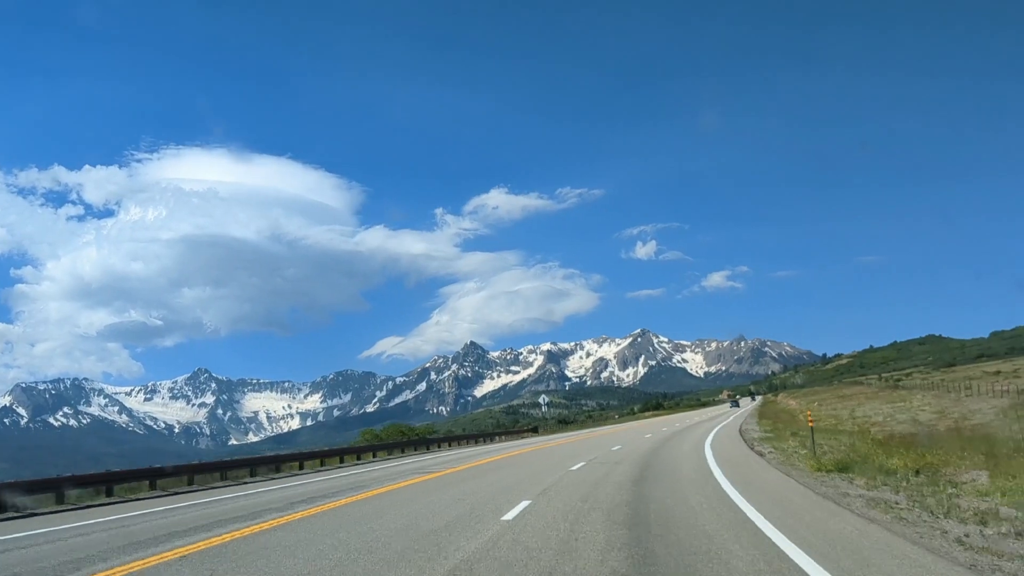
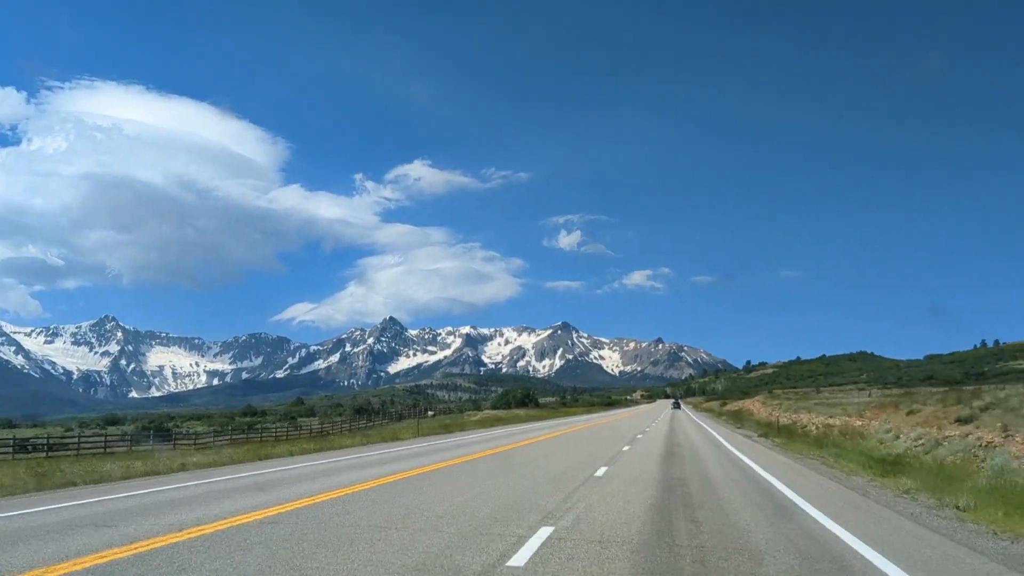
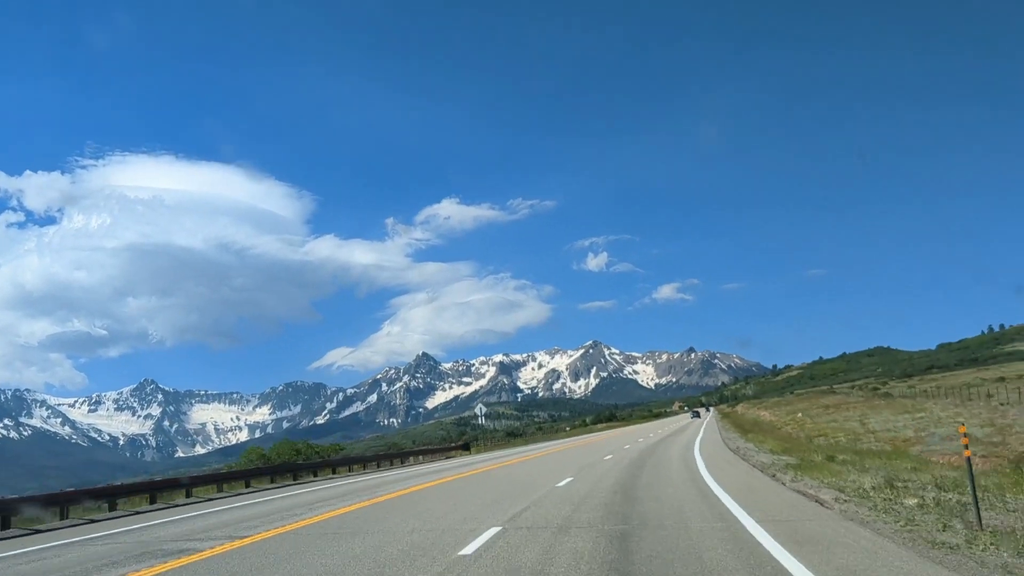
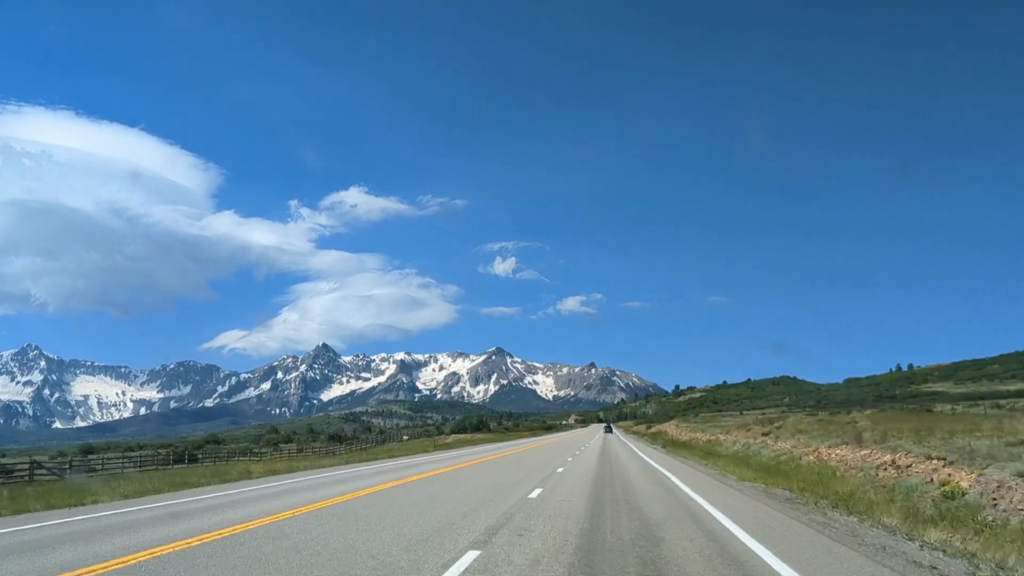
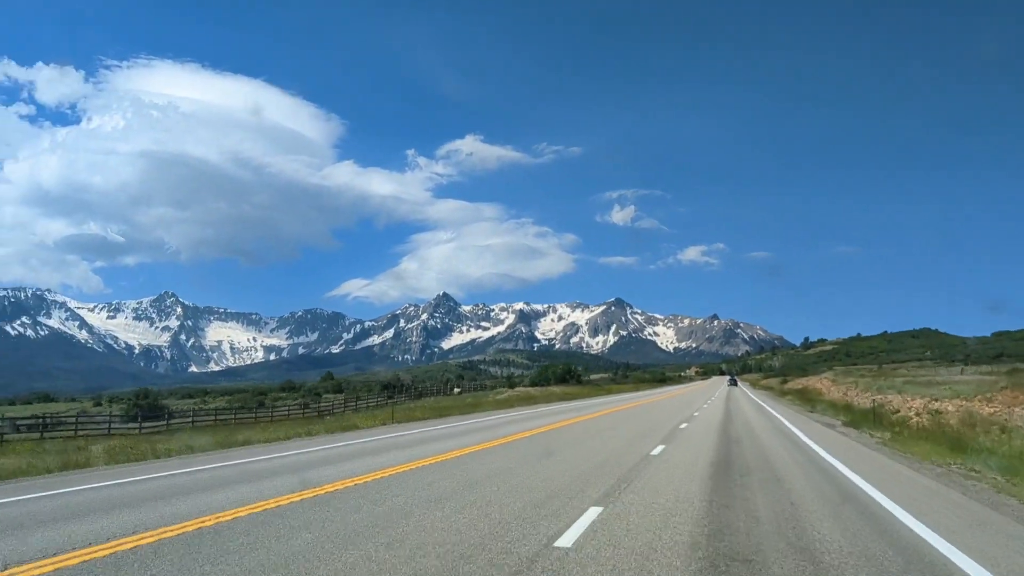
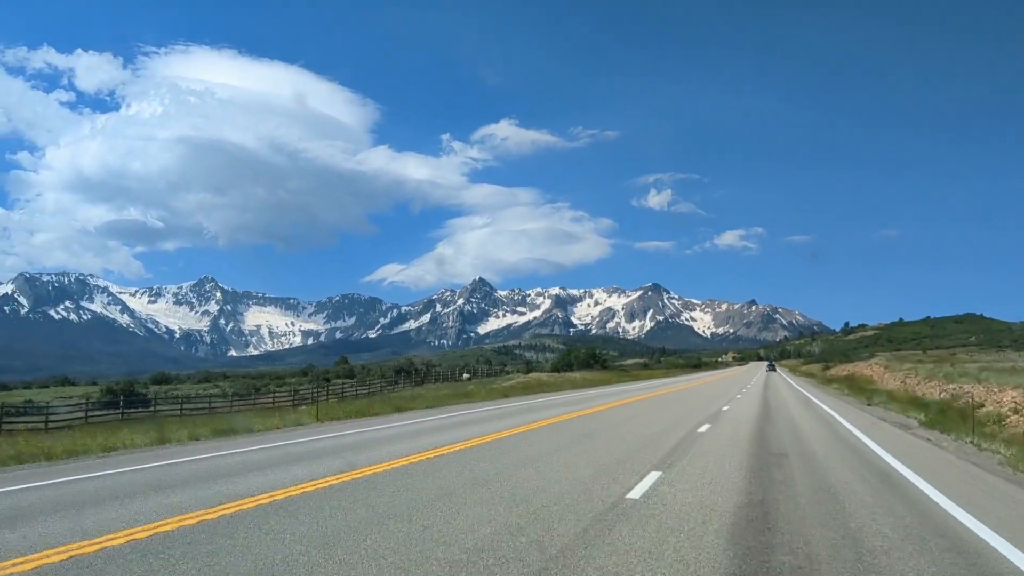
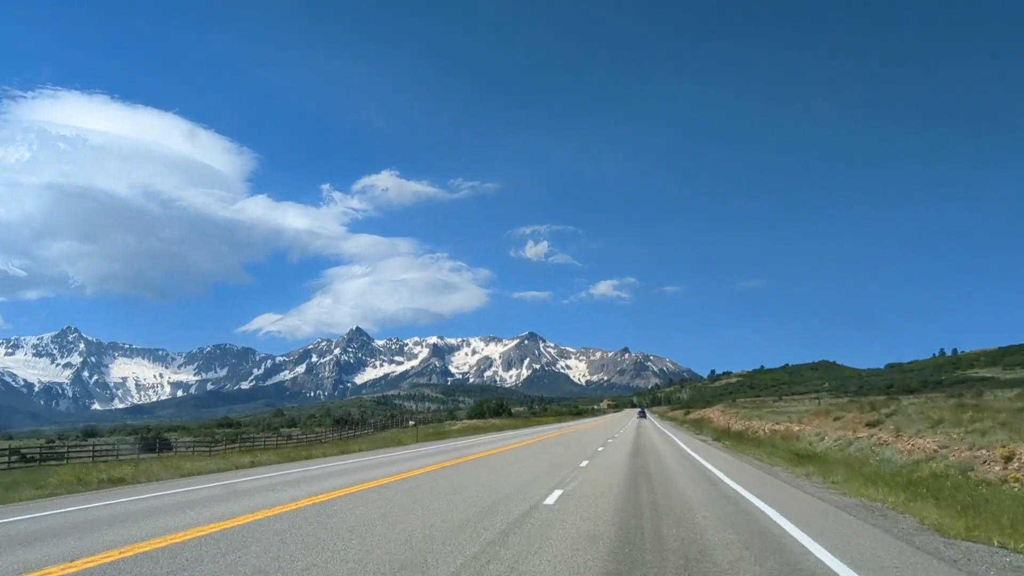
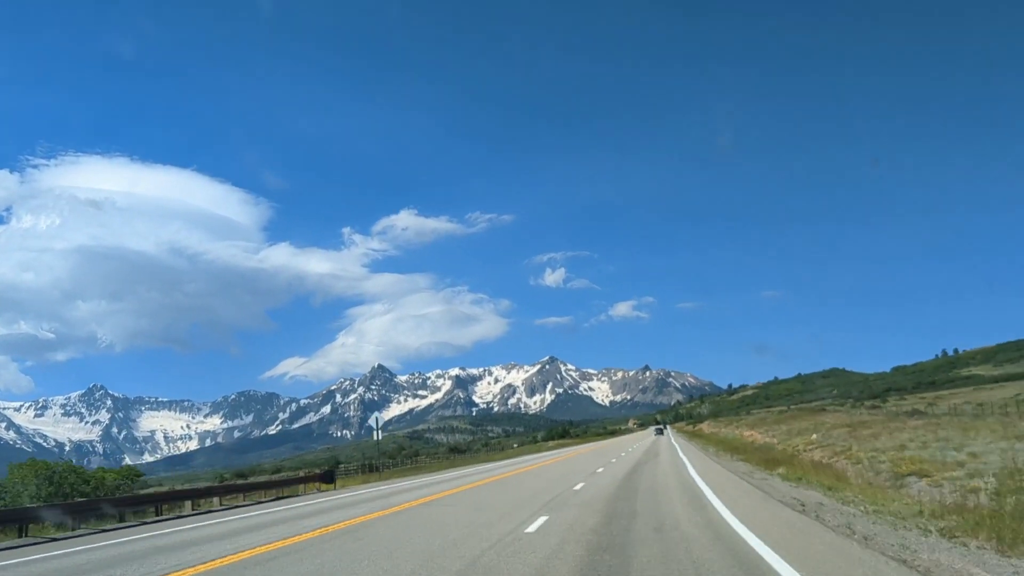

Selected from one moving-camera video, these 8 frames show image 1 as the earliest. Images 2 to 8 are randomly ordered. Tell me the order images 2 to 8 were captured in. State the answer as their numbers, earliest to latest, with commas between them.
3, 8, 4, 7, 2, 5, 6
